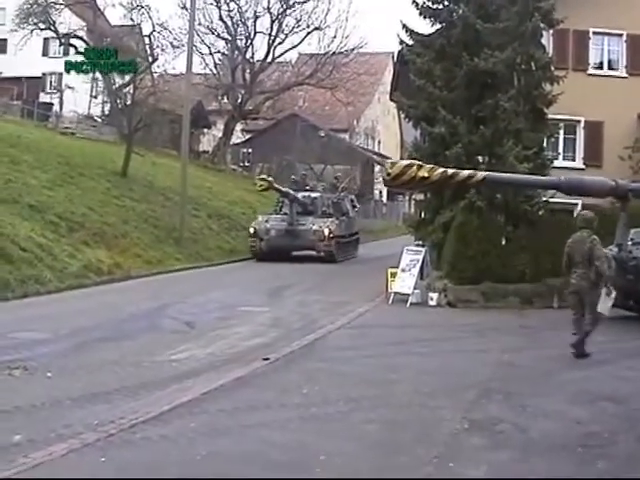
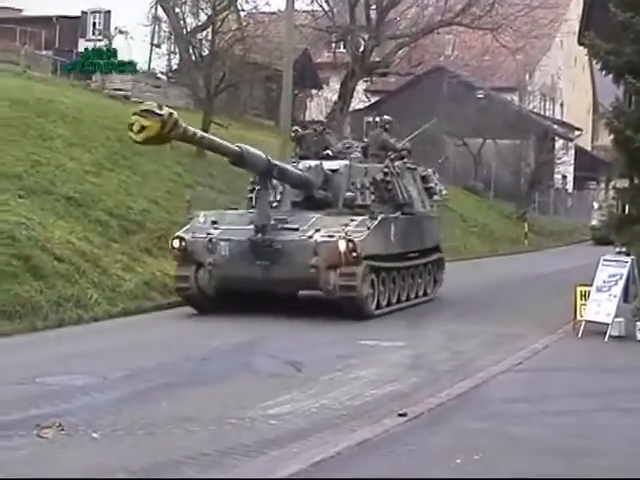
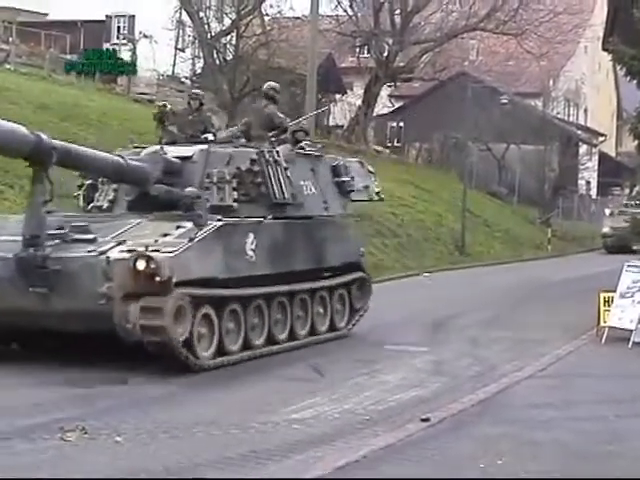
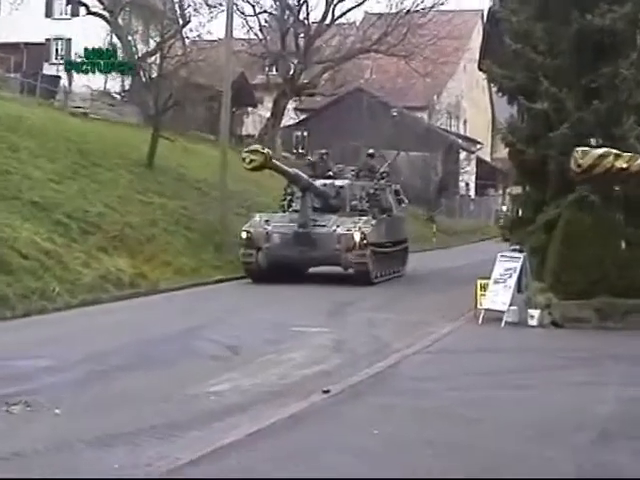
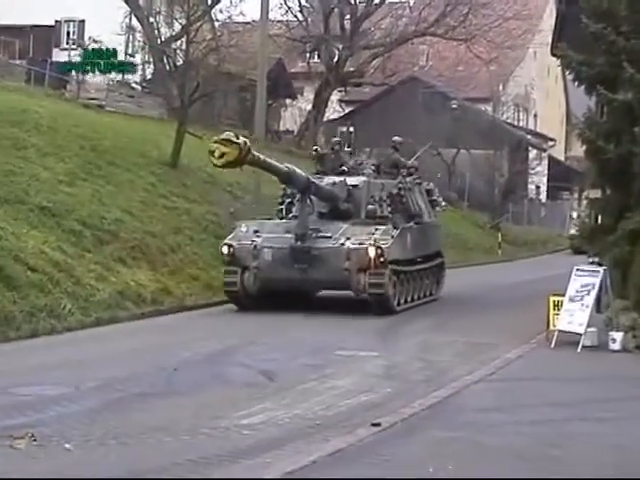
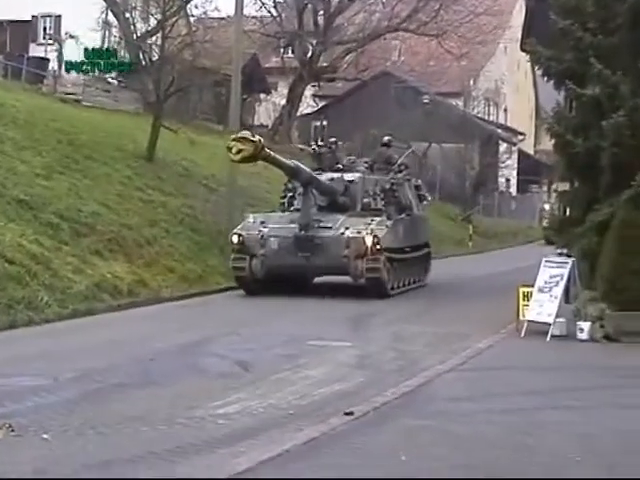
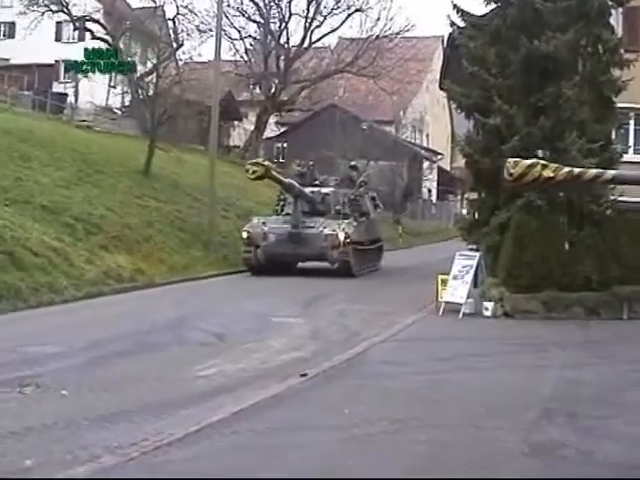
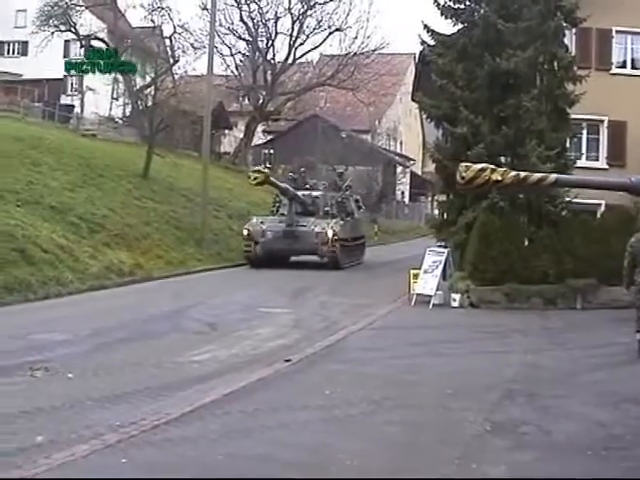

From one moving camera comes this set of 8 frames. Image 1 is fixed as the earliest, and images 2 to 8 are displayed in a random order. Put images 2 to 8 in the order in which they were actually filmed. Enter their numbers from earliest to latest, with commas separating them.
8, 7, 4, 6, 5, 2, 3
